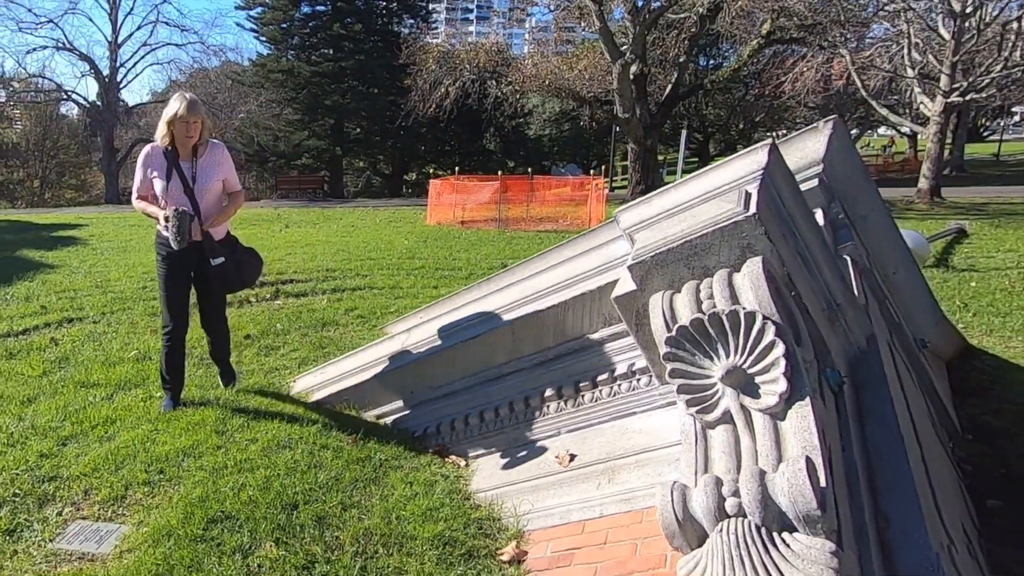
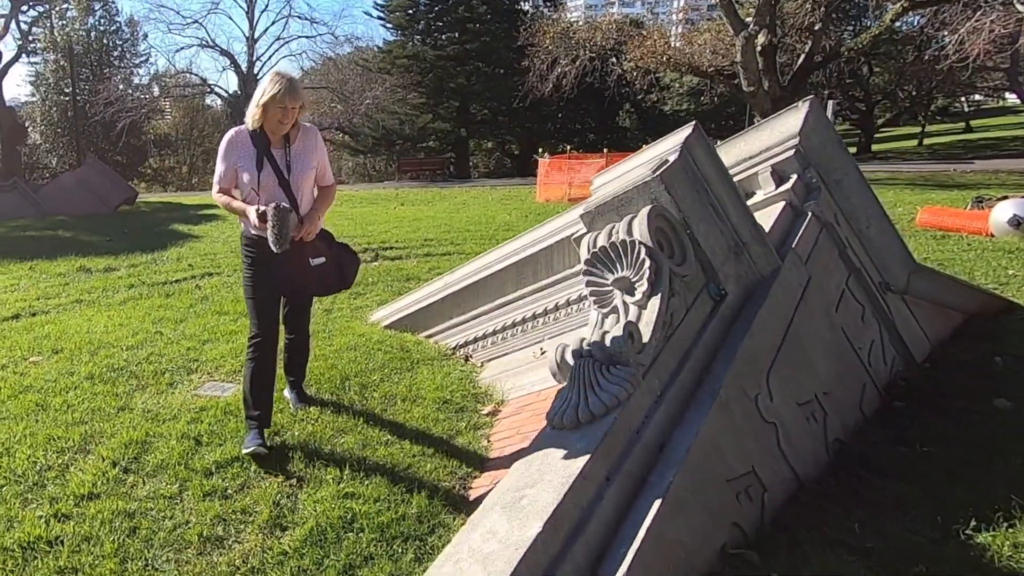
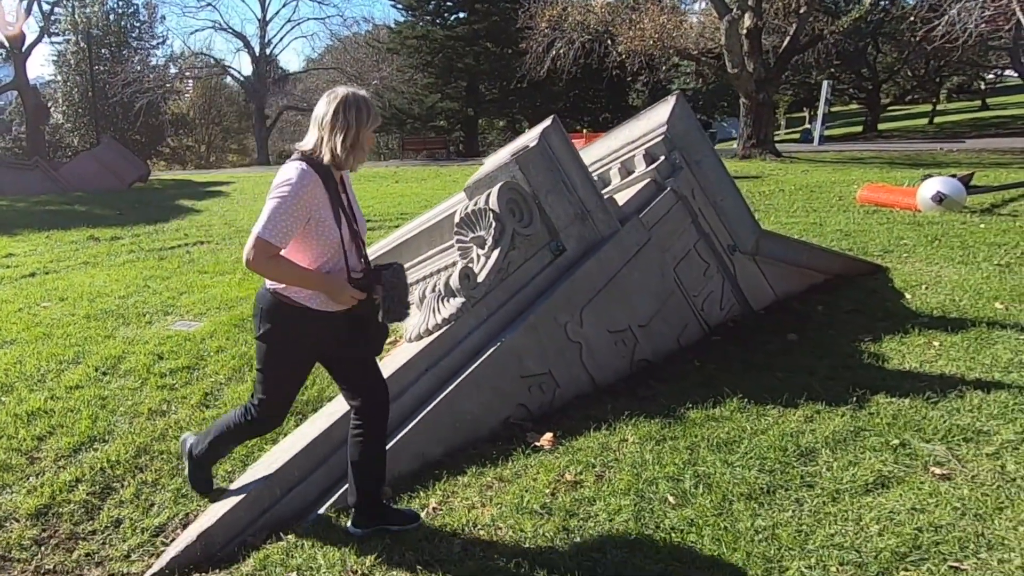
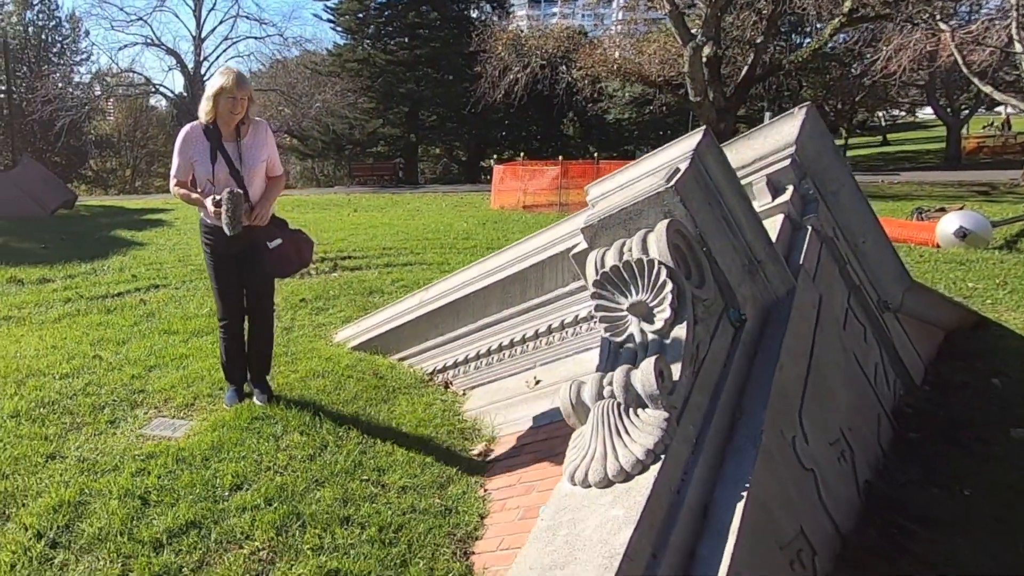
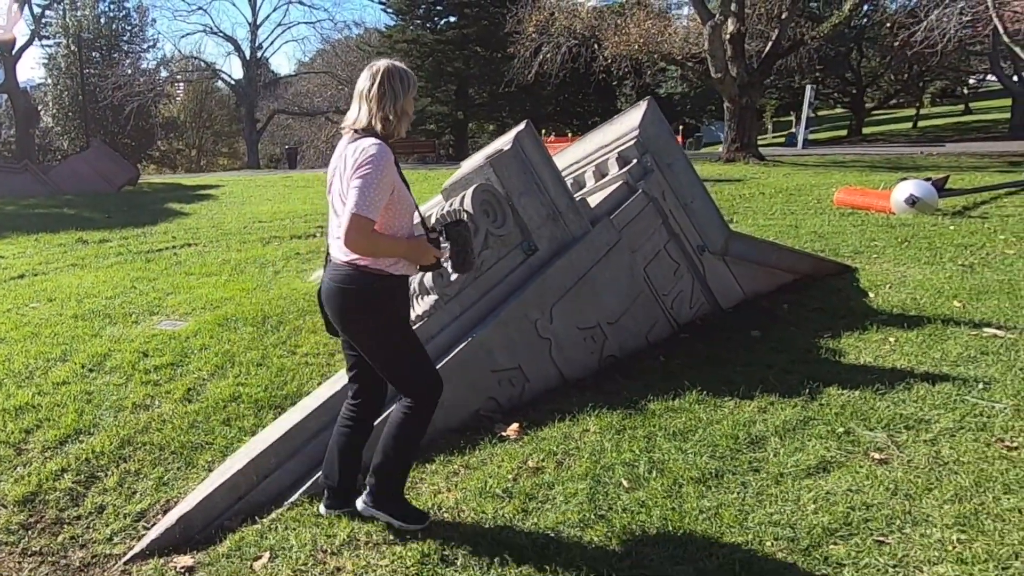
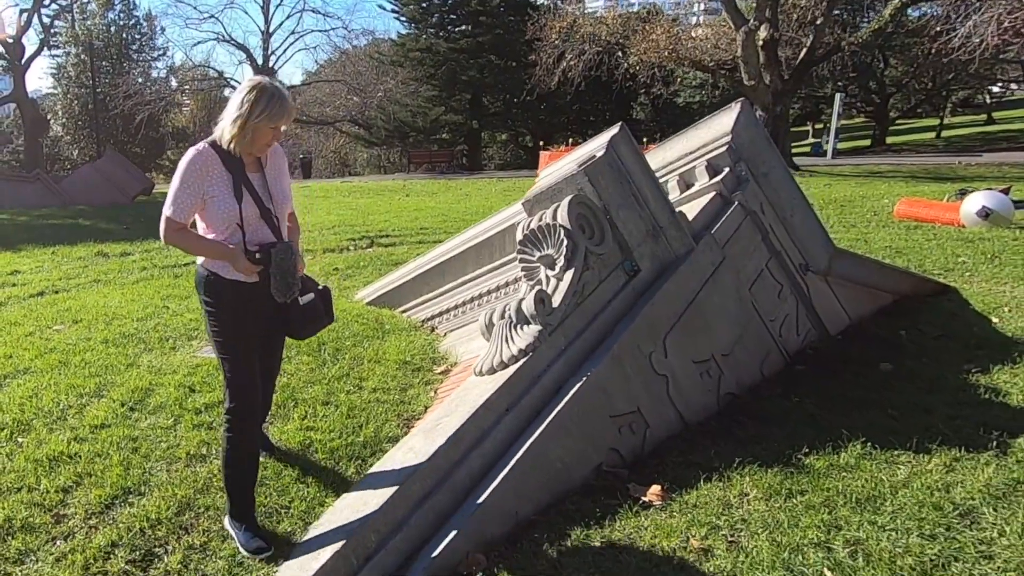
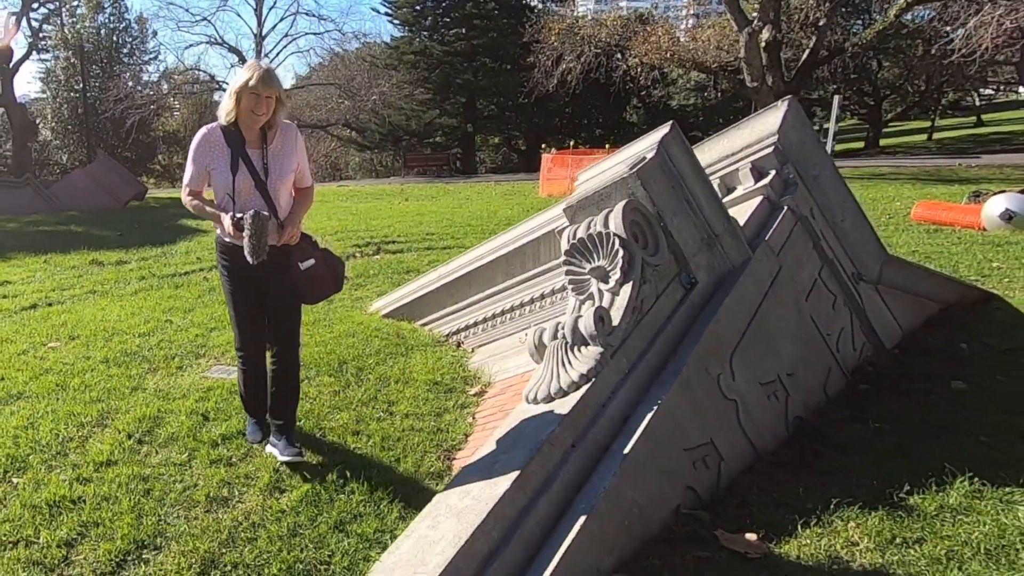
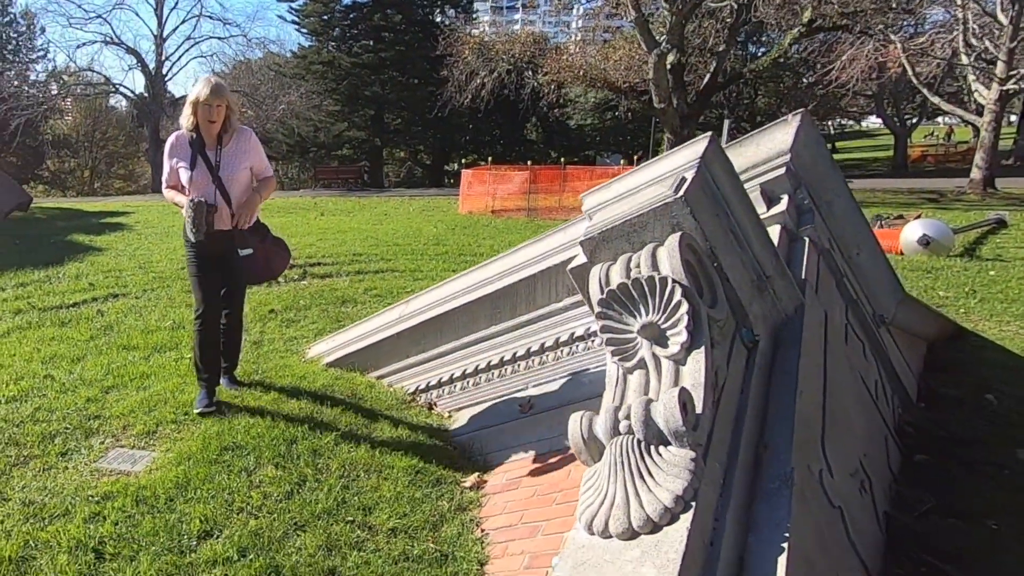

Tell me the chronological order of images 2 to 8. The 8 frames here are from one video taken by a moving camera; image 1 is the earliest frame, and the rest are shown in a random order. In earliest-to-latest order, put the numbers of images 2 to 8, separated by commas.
8, 4, 2, 7, 6, 3, 5
